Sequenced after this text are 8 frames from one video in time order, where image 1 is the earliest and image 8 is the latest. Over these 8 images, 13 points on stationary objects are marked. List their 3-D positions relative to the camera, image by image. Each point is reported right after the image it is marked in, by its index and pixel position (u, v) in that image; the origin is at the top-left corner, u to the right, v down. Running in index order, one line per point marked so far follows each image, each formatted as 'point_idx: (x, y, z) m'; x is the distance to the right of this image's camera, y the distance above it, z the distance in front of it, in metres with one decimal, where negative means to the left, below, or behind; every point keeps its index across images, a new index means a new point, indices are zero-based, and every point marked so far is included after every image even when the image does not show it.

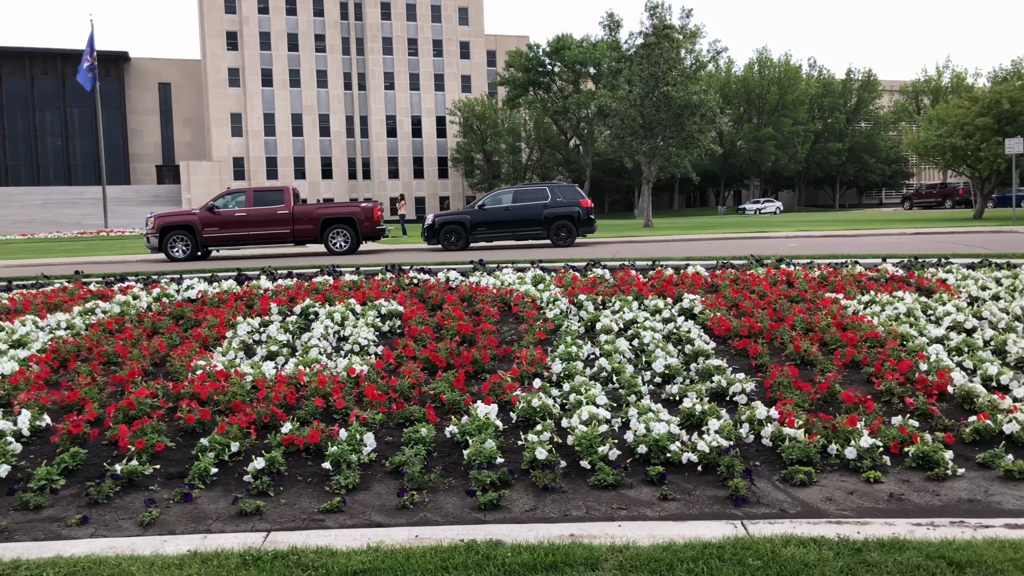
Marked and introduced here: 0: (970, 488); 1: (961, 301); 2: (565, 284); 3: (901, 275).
0: (+2.2, -1.0, +4.0) m
1: (+4.0, -0.1, +7.6) m
2: (+0.6, +0.1, +8.7) m
3: (+4.0, +0.1, +8.8) m
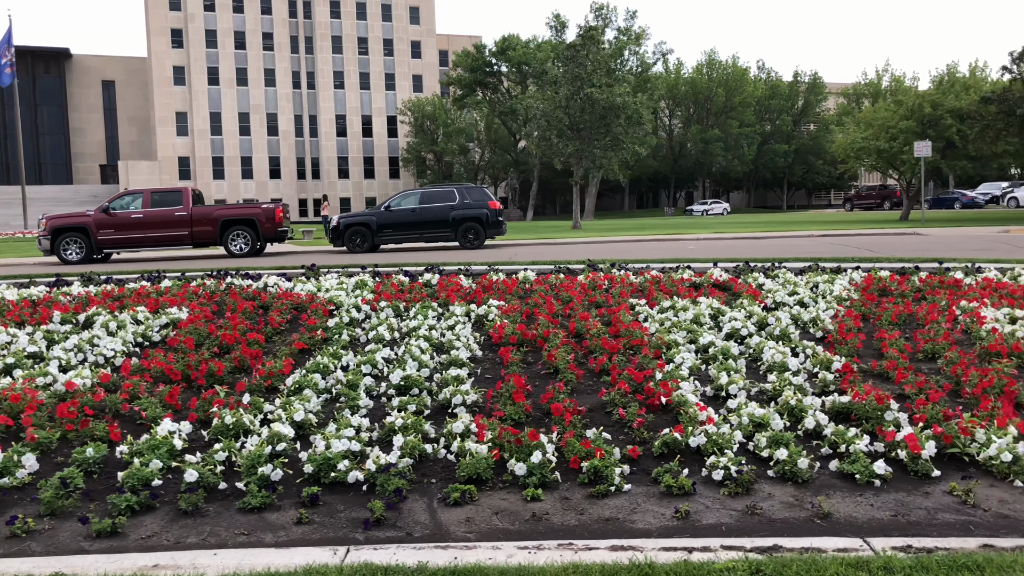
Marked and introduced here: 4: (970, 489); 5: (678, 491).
0: (+0.5, -1.0, +3.9) m
1: (+2.2, -0.2, +7.5) m
2: (-1.3, 0.0, +8.5) m
3: (+2.1, +0.1, +8.8) m
4: (+2.1, -0.9, +3.9) m
5: (+0.8, -1.0, +4.0) m
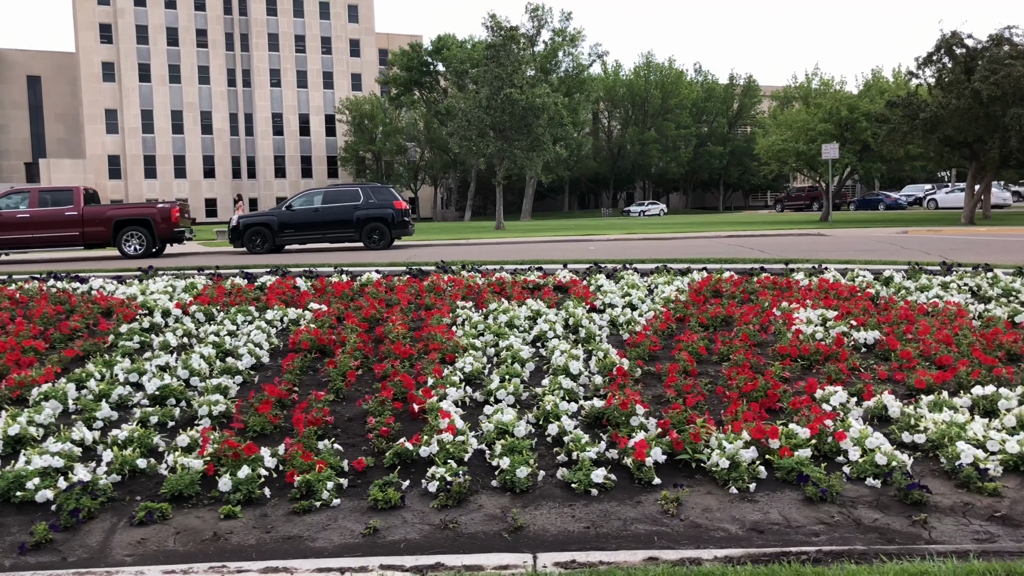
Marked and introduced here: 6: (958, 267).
0: (-0.9, -1.0, +3.7) m
1: (+0.6, -0.2, +7.4) m
2: (-2.9, 0.0, +8.2) m
3: (+0.5, +0.1, +8.7) m
4: (+0.8, -1.0, +3.8) m
5: (-0.6, -1.0, +3.8) m
6: (+5.0, +0.2, +9.3) m
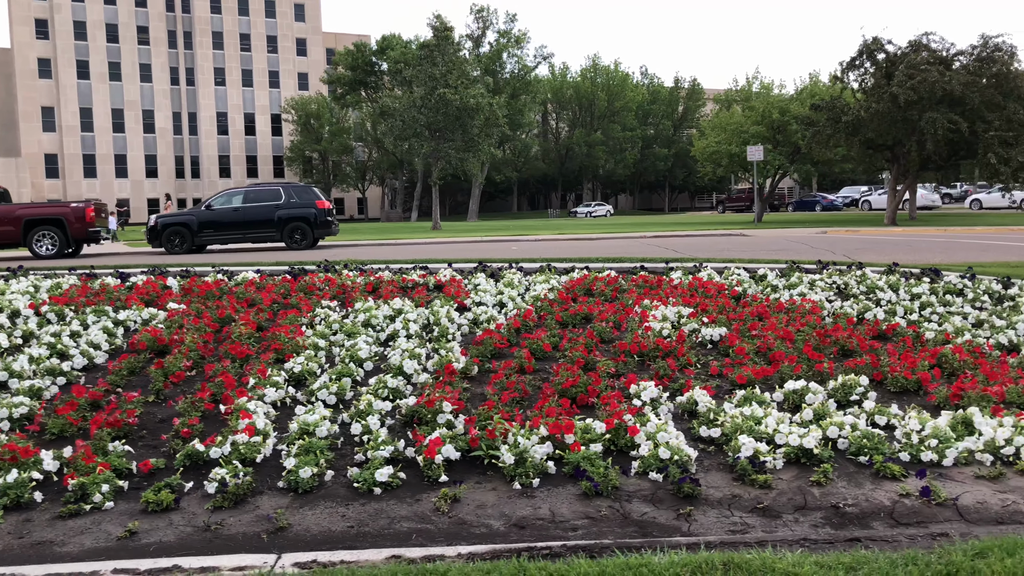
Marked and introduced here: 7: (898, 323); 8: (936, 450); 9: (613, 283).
0: (-1.8, -1.0, +3.6) m
1: (-0.6, -0.2, +7.4) m
2: (-4.2, 0.0, +8.0) m
3: (-0.8, +0.1, +8.6) m
4: (-0.2, -0.9, +3.8) m
5: (-1.6, -1.0, +3.7) m
6: (+3.7, +0.2, +9.5) m
7: (+3.1, -0.3, +6.7) m
8: (+2.0, -0.8, +4.0) m
9: (+1.0, +0.1, +8.5) m
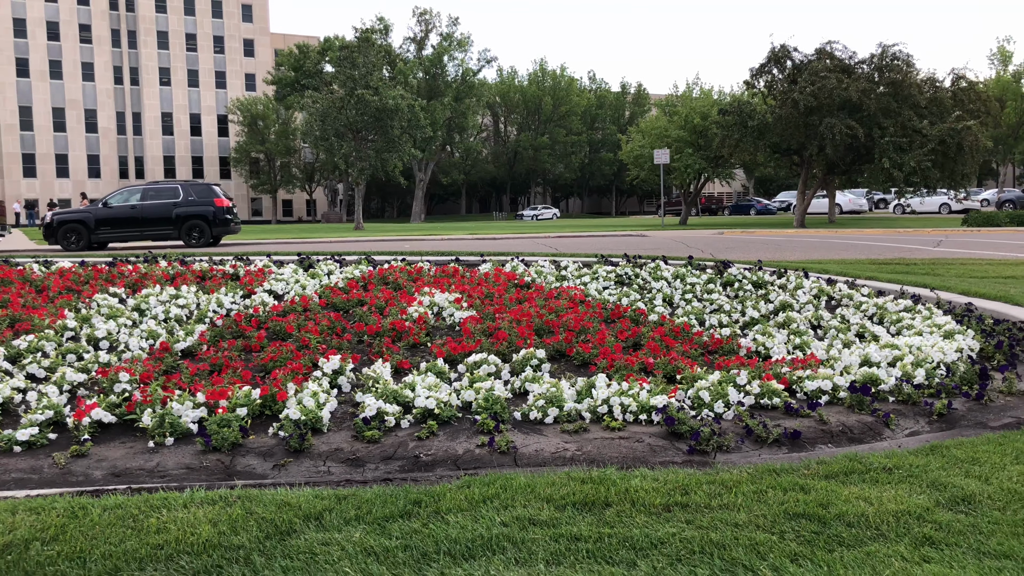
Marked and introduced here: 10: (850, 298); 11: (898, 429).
0: (-3.7, -0.9, +3.9) m
1: (-2.6, -0.1, +7.7) m
2: (-6.2, +0.1, +8.2) m
3: (-2.9, +0.2, +9.0) m
4: (-2.1, -0.8, +4.2) m
5: (-3.4, -0.8, +4.0) m
6: (+1.5, +0.3, +10.0) m
7: (+1.1, -0.2, +7.2) m
8: (+0.1, -0.6, +4.5) m
9: (-1.1, +0.2, +8.9) m
10: (+3.1, -0.1, +7.8) m
11: (+2.0, -0.7, +4.4) m
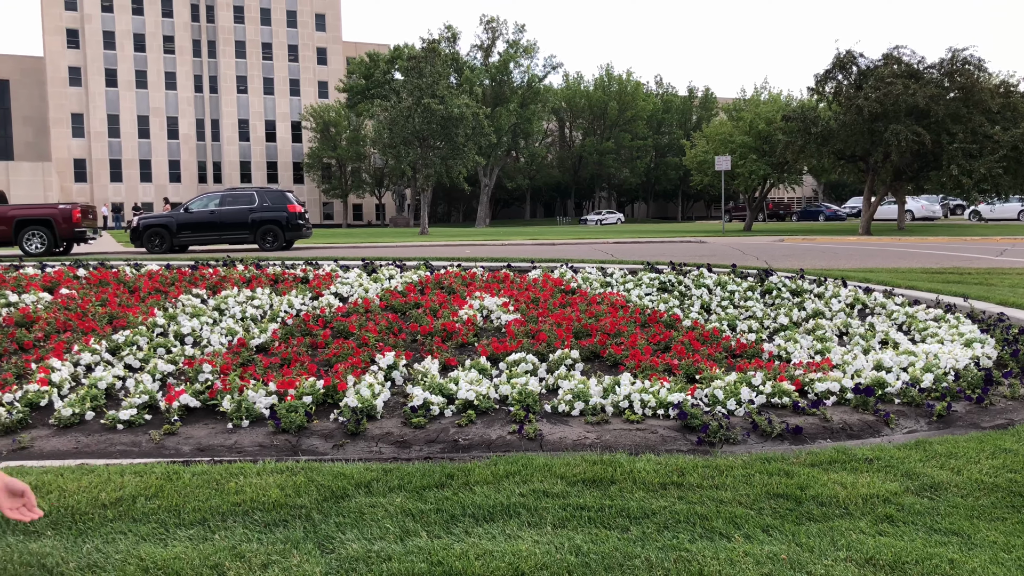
0: (-3.6, -0.9, +4.7) m
1: (-2.1, -0.1, +8.5) m
2: (-5.7, +0.1, +9.2) m
3: (-2.3, +0.1, +9.7) m
4: (-1.9, -0.8, +4.9) m
5: (-3.3, -0.8, +4.8) m
6: (+2.2, +0.3, +10.4) m
7: (+1.5, -0.2, +7.7) m
8: (+0.3, -0.7, +5.0) m
9: (-0.5, +0.1, +9.5) m
10: (+3.6, -0.2, +8.1) m
11: (+2.2, -0.8, +4.8) m
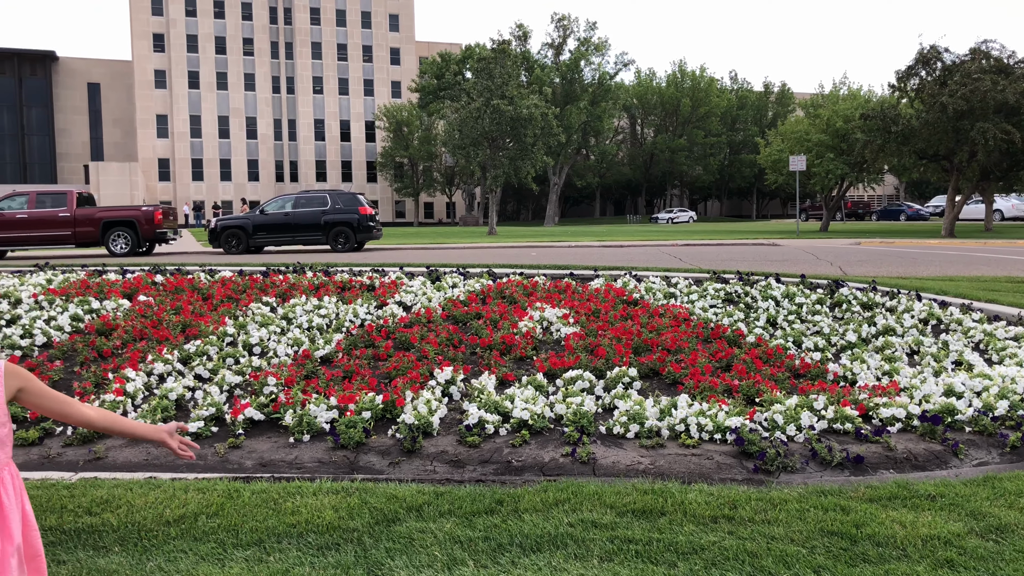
0: (-3.2, -1.0, +5.0) m
1: (-1.5, -0.2, +8.6) m
2: (-5.0, 0.0, +9.7) m
3: (-1.6, +0.1, +9.9) m
4: (-1.6, -0.9, +5.0) m
5: (-3.0, -0.9, +5.1) m
6: (+2.9, +0.1, +10.2) m
7: (+2.0, -0.4, +7.5) m
8: (+0.7, -0.8, +5.0) m
9: (+0.2, 0.0, +9.5) m
10: (+4.1, -0.3, +7.8) m
11: (+2.5, -0.9, +4.6) m
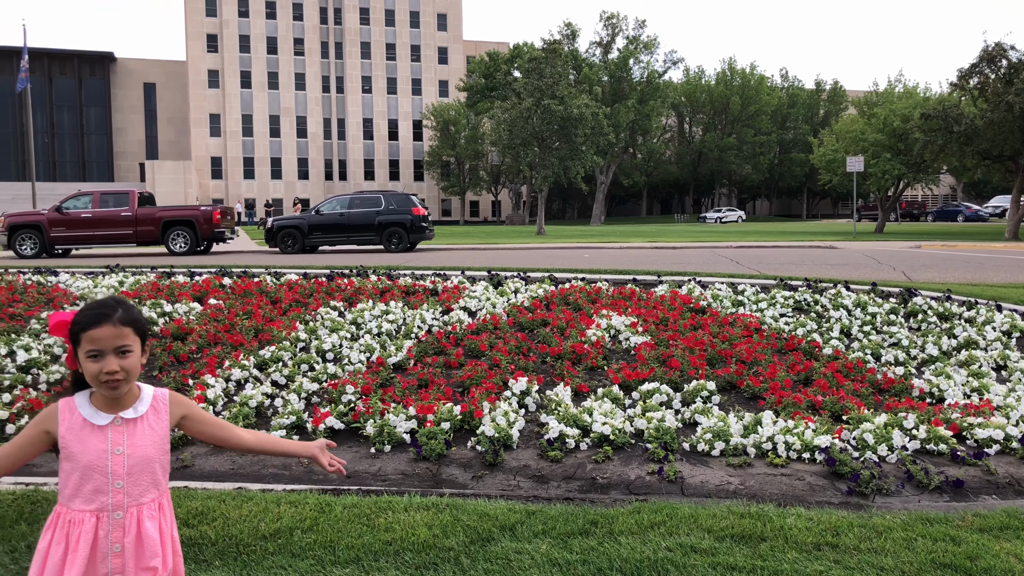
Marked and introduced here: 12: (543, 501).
0: (-2.8, -1.0, +5.1) m
1: (-0.8, -0.2, +8.7) m
2: (-4.3, 0.0, +9.8) m
3: (-0.8, 0.0, +9.9) m
4: (-1.1, -1.0, +5.1) m
5: (-2.5, -1.0, +5.2) m
6: (+3.7, +0.1, +10.0) m
7: (+2.7, -0.4, +7.4) m
8: (+1.1, -0.9, +4.9) m
9: (+0.9, -0.1, +9.5) m
10: (+4.8, -0.4, +7.5) m
11: (+2.9, -1.0, +4.4) m
12: (+0.1, -1.1, +4.2) m
